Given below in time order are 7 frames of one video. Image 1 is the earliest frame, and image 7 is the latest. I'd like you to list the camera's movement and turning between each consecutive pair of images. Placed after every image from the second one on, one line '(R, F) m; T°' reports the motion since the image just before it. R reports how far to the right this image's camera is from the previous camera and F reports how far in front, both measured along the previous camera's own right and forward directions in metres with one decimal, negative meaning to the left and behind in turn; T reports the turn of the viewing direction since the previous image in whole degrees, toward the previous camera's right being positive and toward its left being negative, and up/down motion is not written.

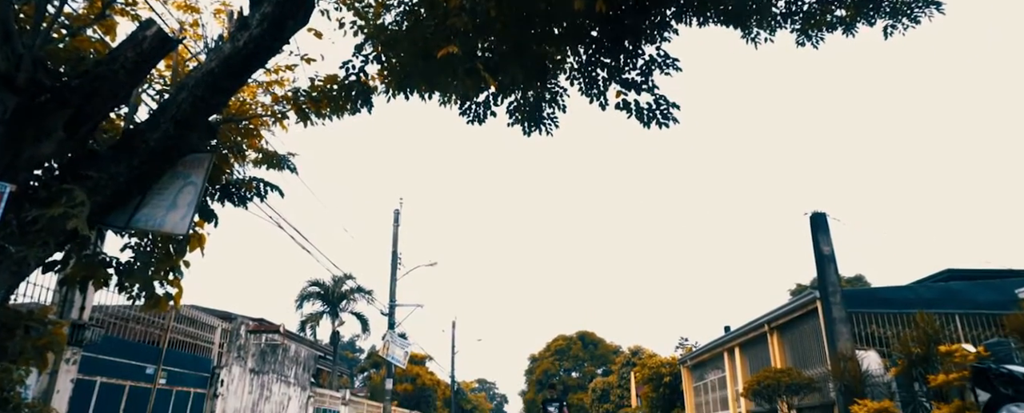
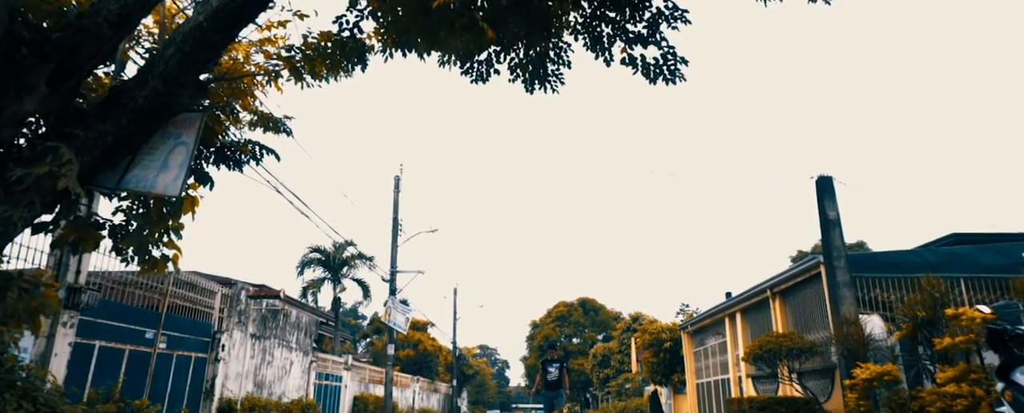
(0.0, +0.2) m; 0°
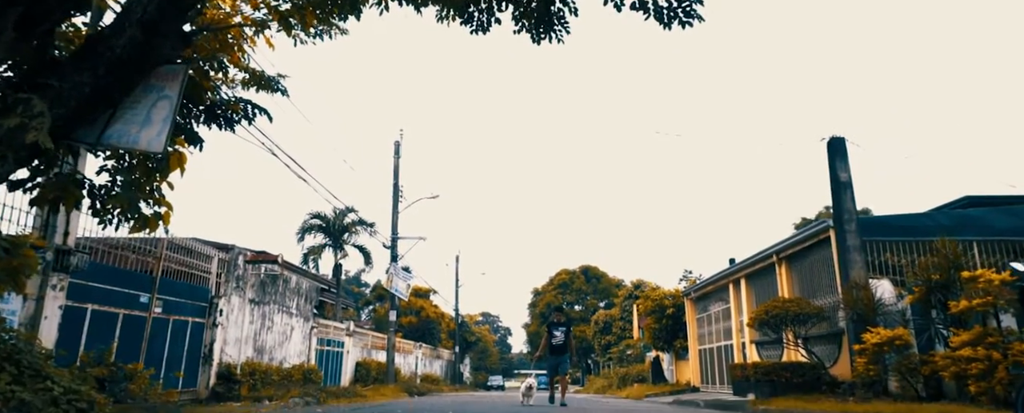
(0.0, +0.3) m; 0°
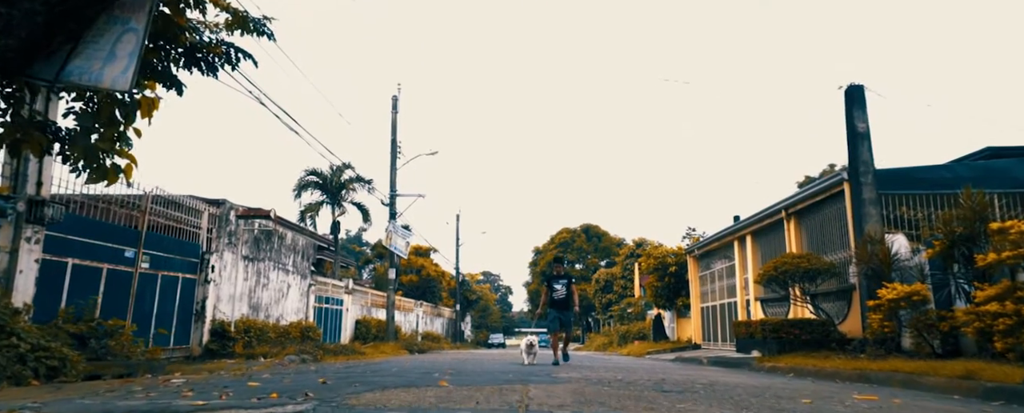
(0.0, +0.5) m; 0°
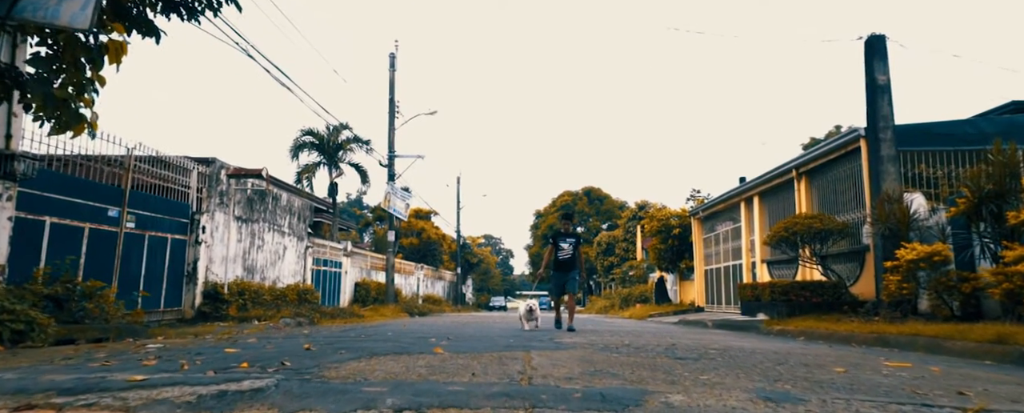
(0.0, +0.5) m; 0°
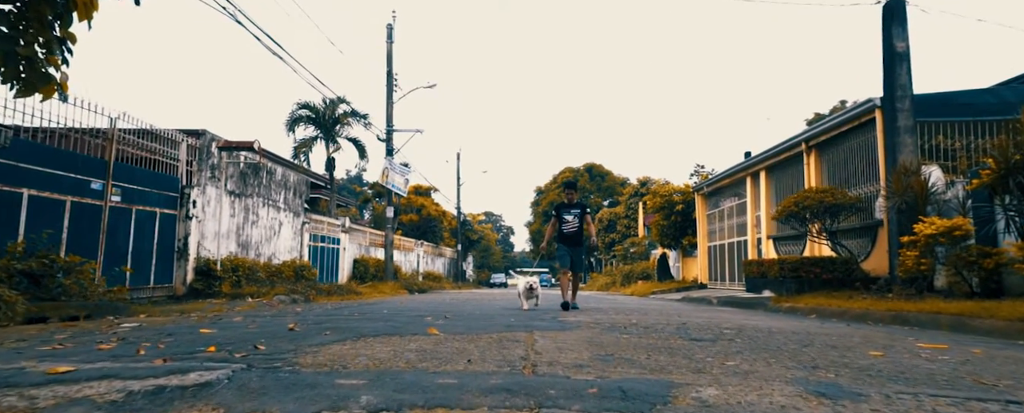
(0.0, +0.4) m; 0°
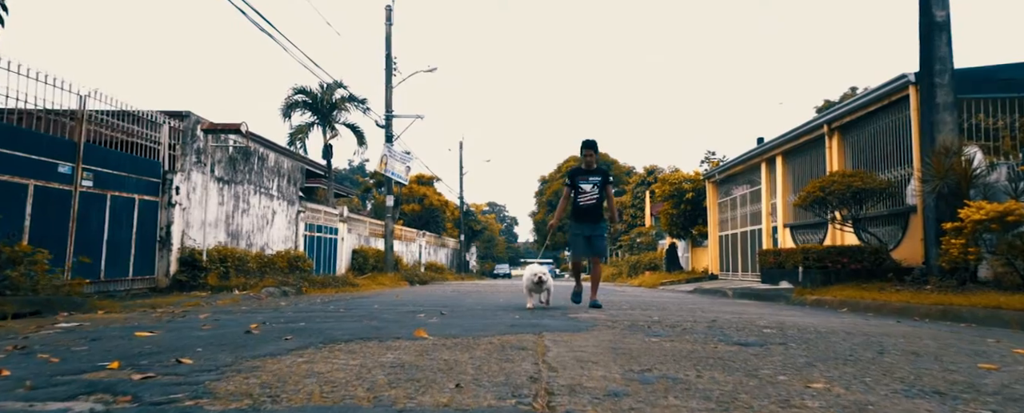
(0.0, +0.8) m; 0°
